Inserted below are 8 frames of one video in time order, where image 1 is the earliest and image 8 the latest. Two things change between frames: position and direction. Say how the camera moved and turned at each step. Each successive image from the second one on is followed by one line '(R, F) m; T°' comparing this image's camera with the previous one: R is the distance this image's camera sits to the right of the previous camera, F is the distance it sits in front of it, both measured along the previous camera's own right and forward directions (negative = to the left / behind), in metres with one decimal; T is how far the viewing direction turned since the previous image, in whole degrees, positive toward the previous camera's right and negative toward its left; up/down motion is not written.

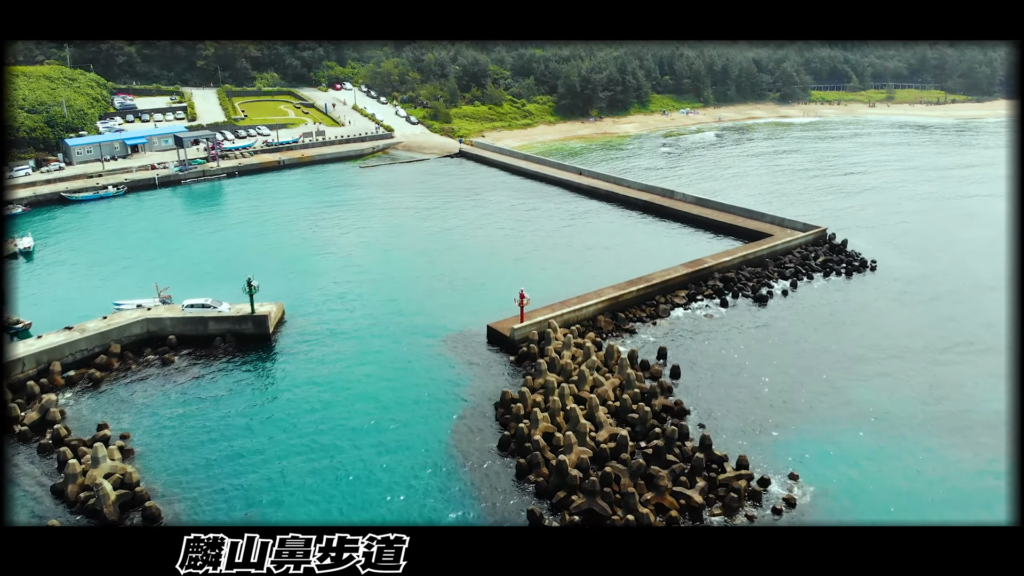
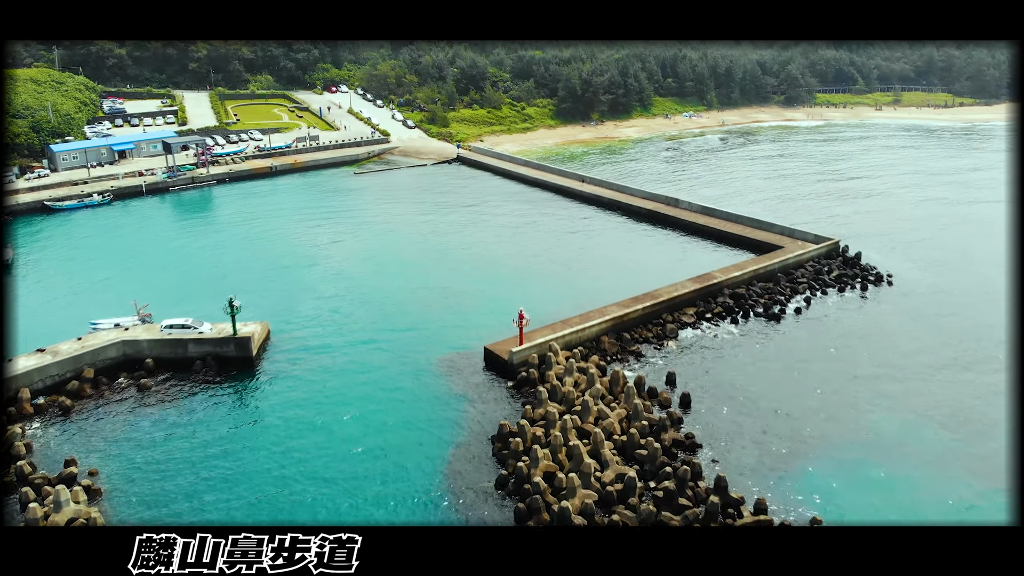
(0.0, +1.4) m; 0°
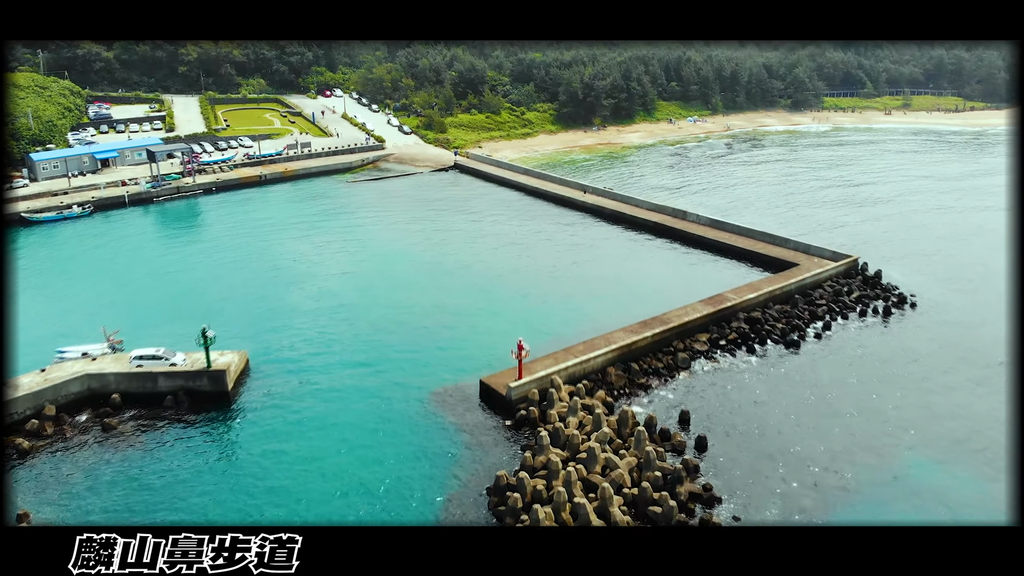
(0.0, +1.8) m; 0°
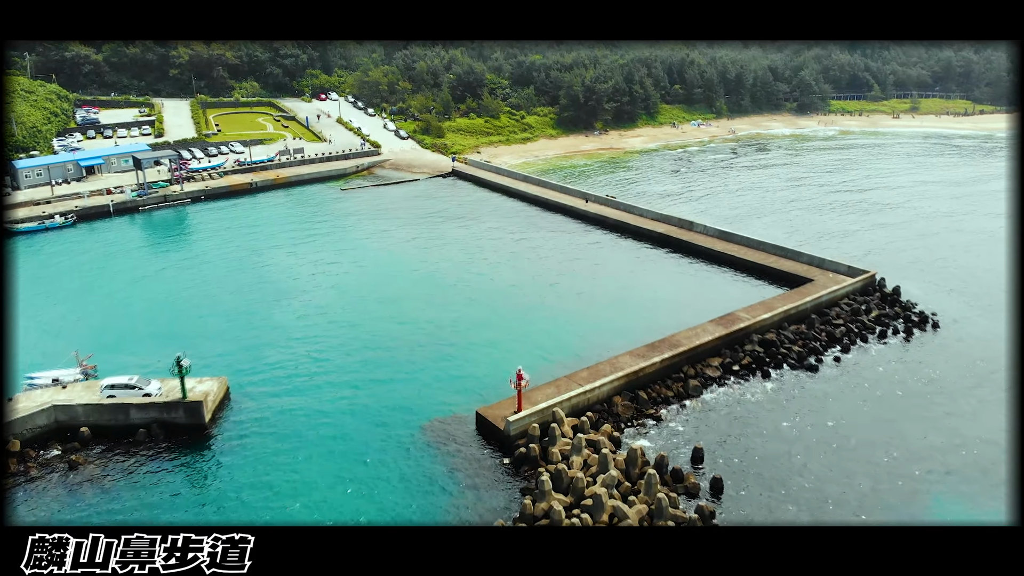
(0.0, +1.4) m; 0°
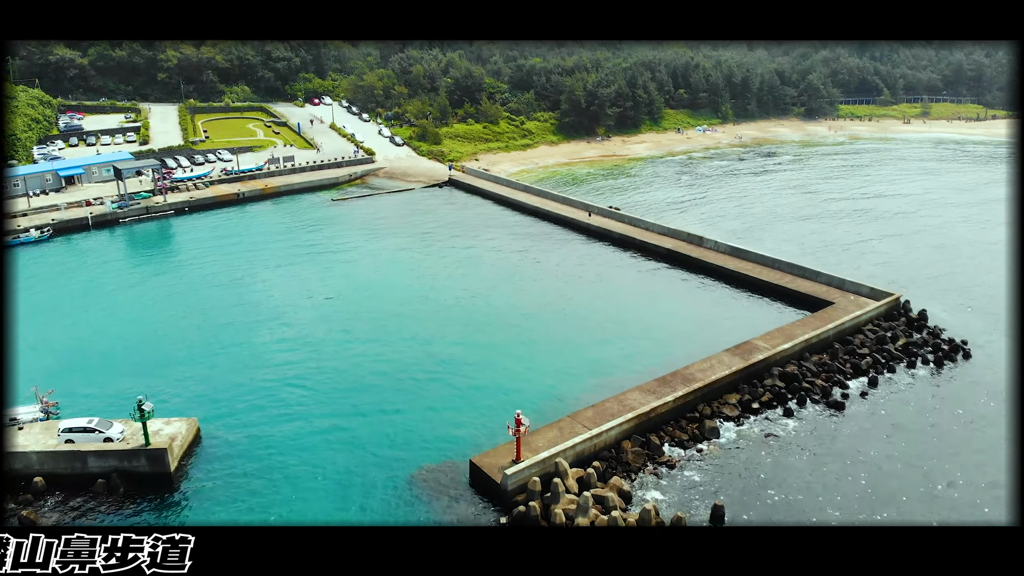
(0.0, +1.8) m; 0°
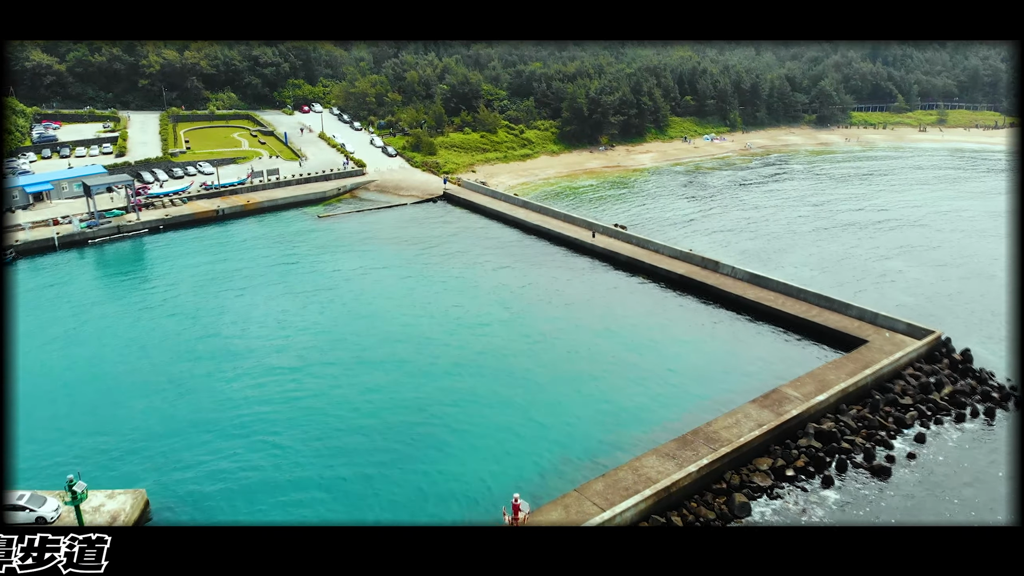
(0.0, +2.6) m; 0°
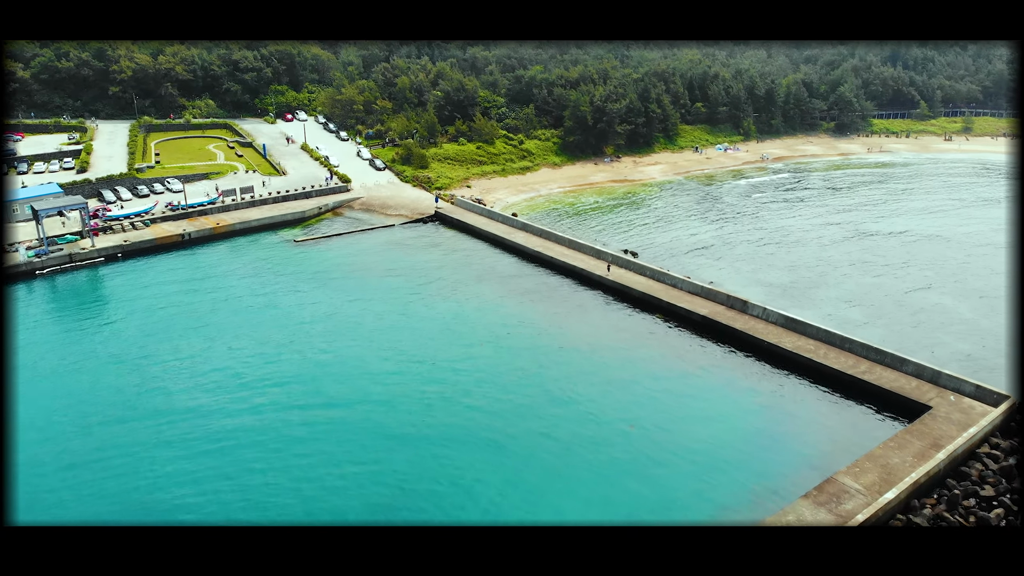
(+0.1, +3.6) m; 0°
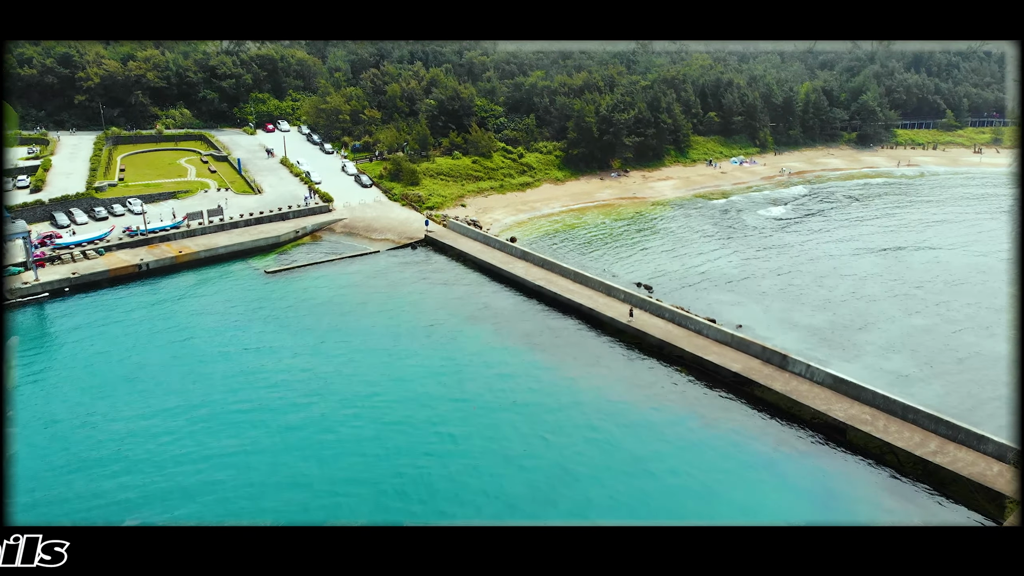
(+0.1, +3.7) m; 0°
